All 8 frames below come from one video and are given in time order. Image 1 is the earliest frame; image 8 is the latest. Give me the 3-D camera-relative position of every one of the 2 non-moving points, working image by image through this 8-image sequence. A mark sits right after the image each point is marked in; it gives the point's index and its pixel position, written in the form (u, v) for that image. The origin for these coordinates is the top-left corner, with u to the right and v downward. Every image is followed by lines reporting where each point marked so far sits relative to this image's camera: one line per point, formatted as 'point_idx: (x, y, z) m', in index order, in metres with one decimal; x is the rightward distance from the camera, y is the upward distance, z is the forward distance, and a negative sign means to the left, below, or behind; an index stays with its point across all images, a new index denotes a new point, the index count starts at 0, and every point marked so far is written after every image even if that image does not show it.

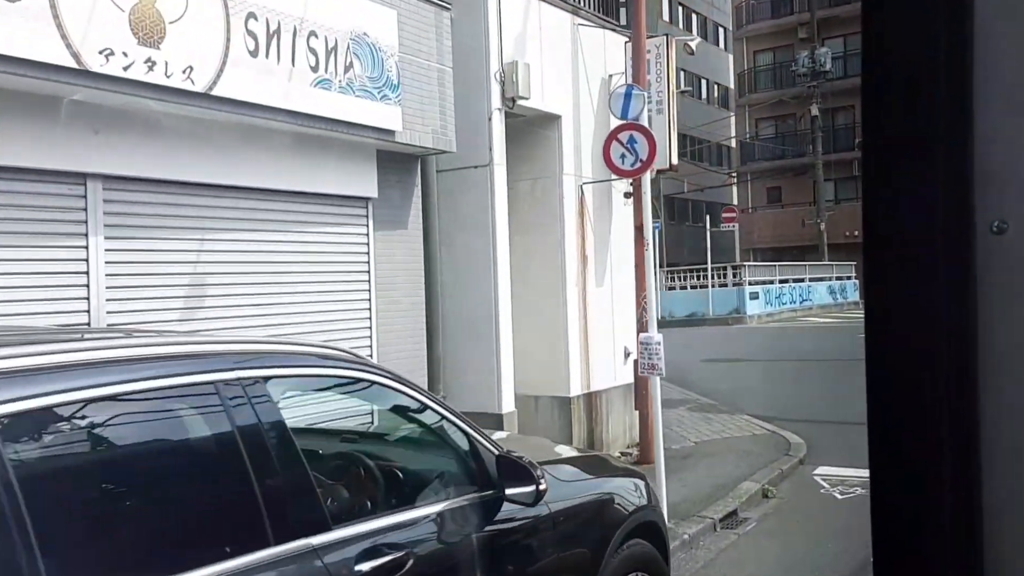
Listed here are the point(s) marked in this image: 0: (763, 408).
0: (+3.0, -1.5, +12.2) m
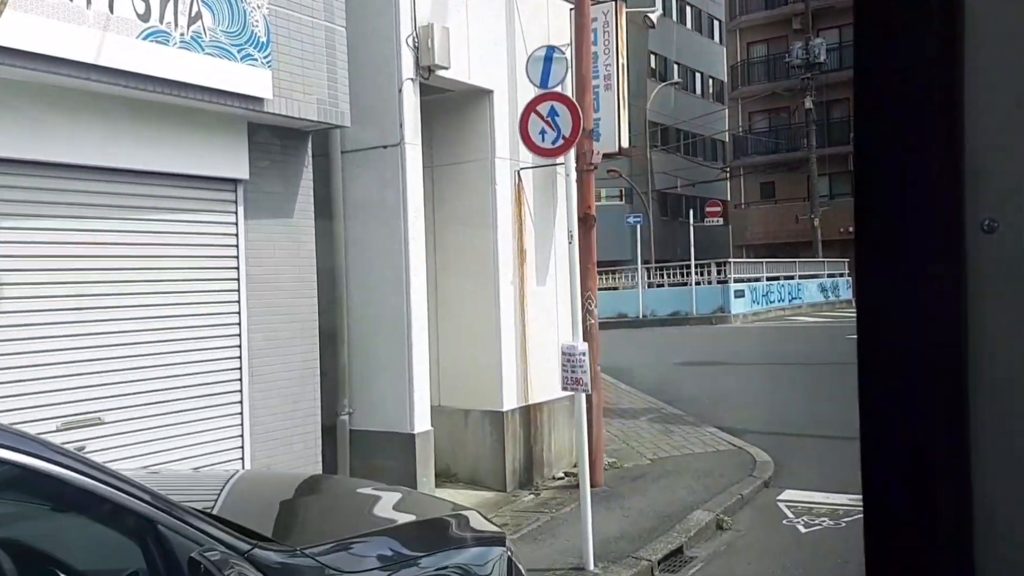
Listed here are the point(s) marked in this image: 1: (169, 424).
0: (+2.4, -1.4, +11.1) m
1: (-1.9, -0.7, +5.5) m
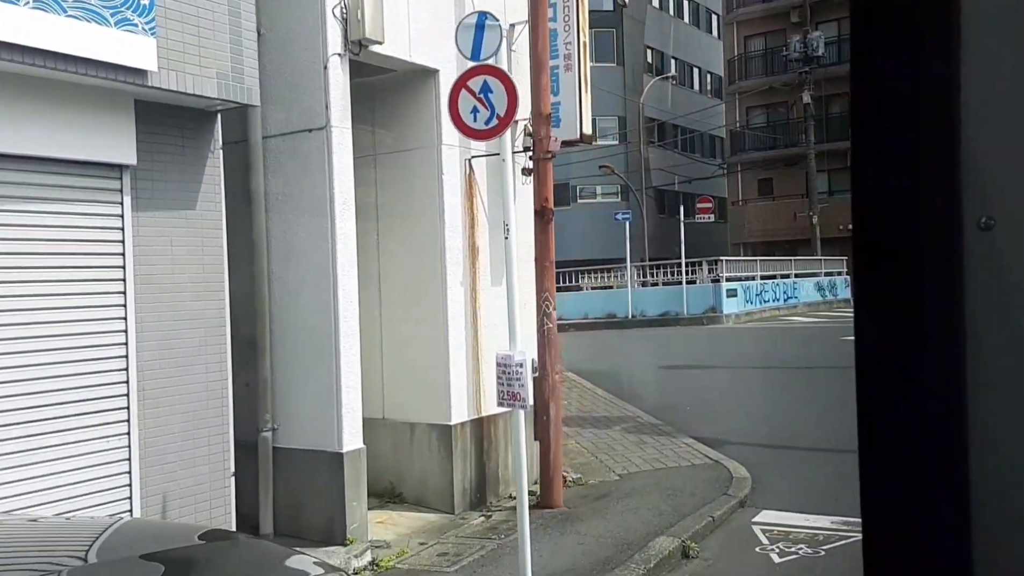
0: (+2.1, -1.4, +10.3) m
1: (-2.2, -0.7, +4.8) m
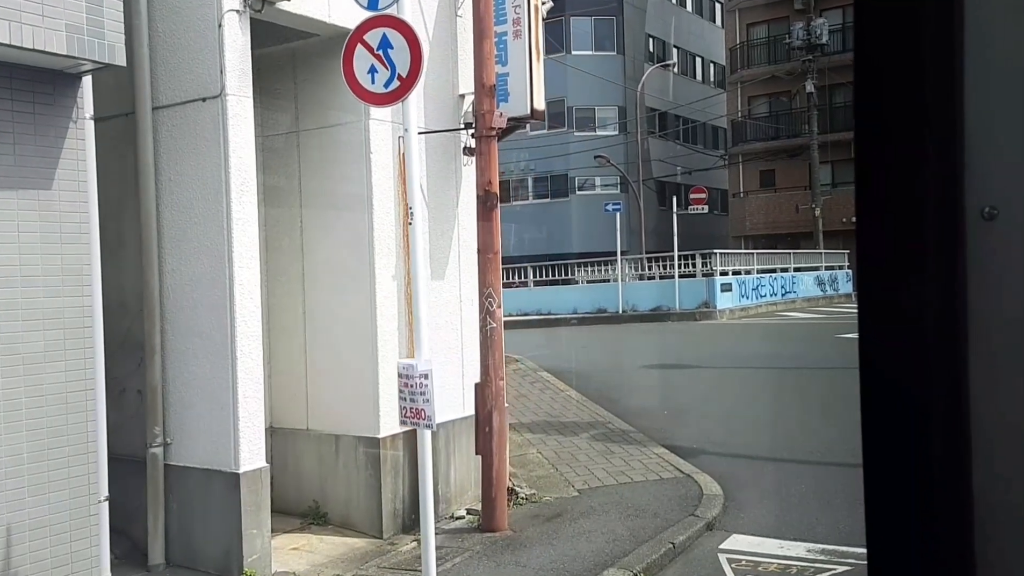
0: (+1.7, -1.4, +9.5) m
1: (-2.7, -0.7, +3.9) m
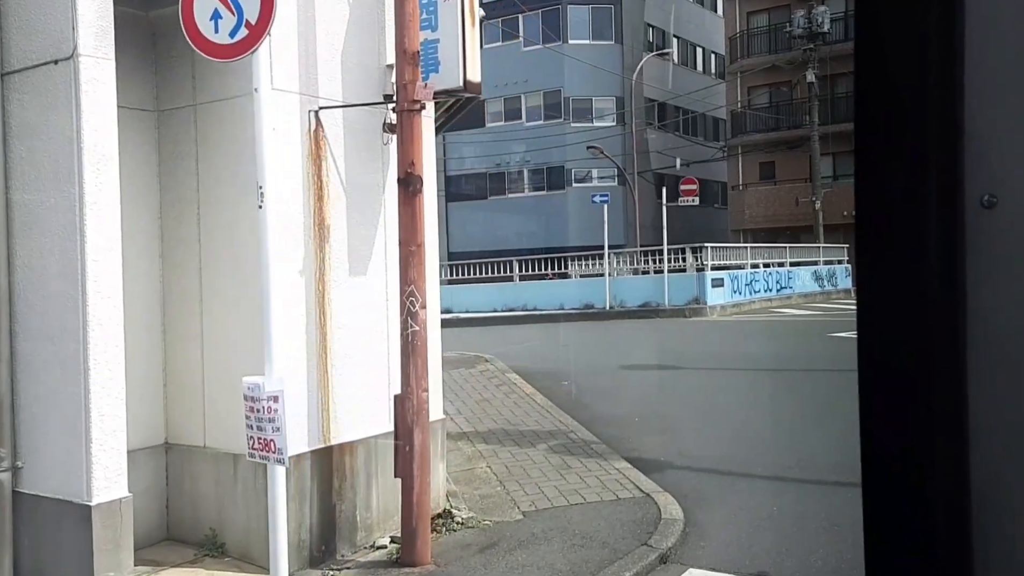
0: (+1.3, -1.4, +8.6) m
1: (-3.1, -0.7, +3.1) m
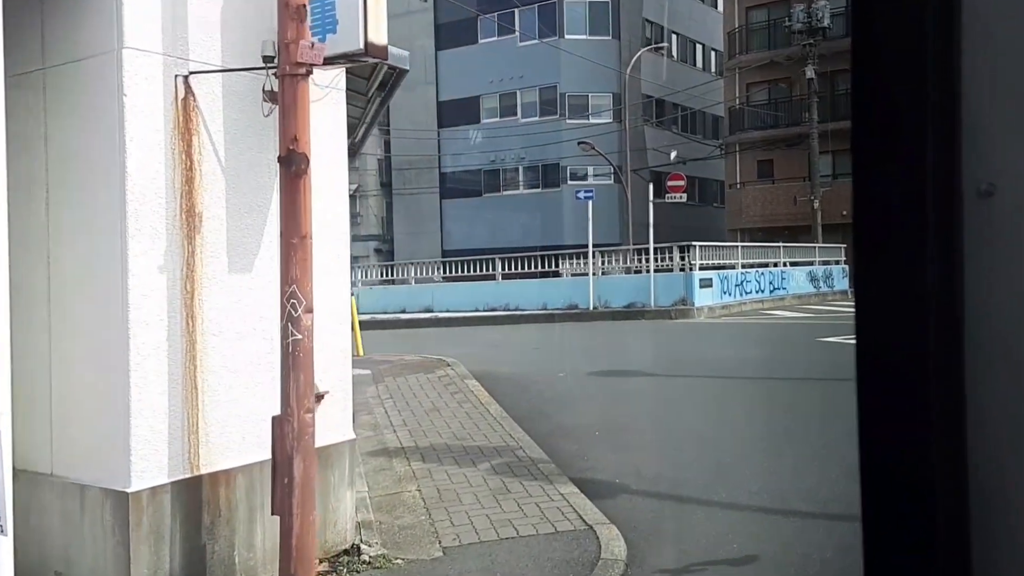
0: (+0.8, -1.4, +7.7) m
1: (-3.6, -0.7, +2.2) m
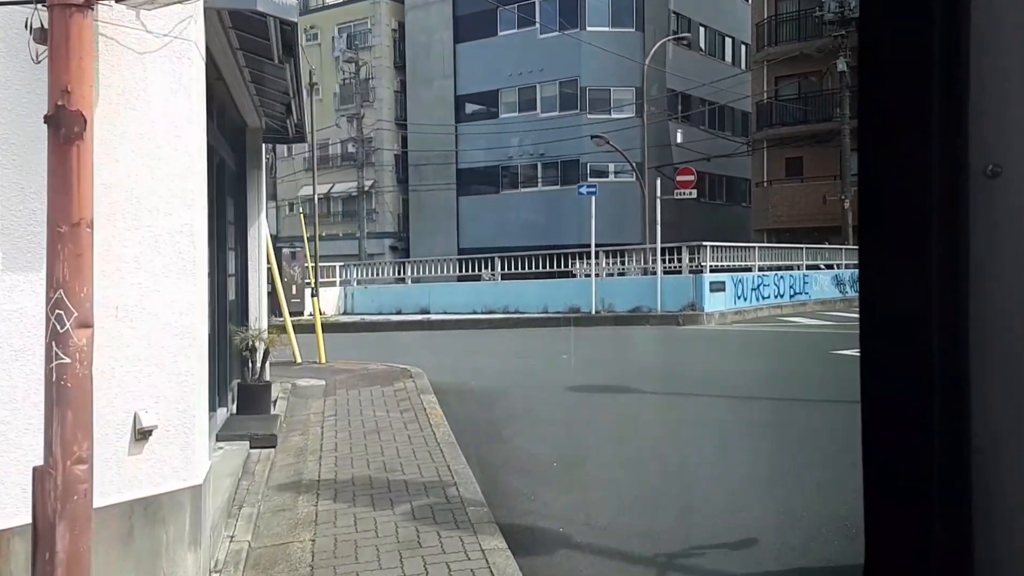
0: (+0.3, -1.4, +6.4) m
1: (-4.2, -0.7, +1.0) m
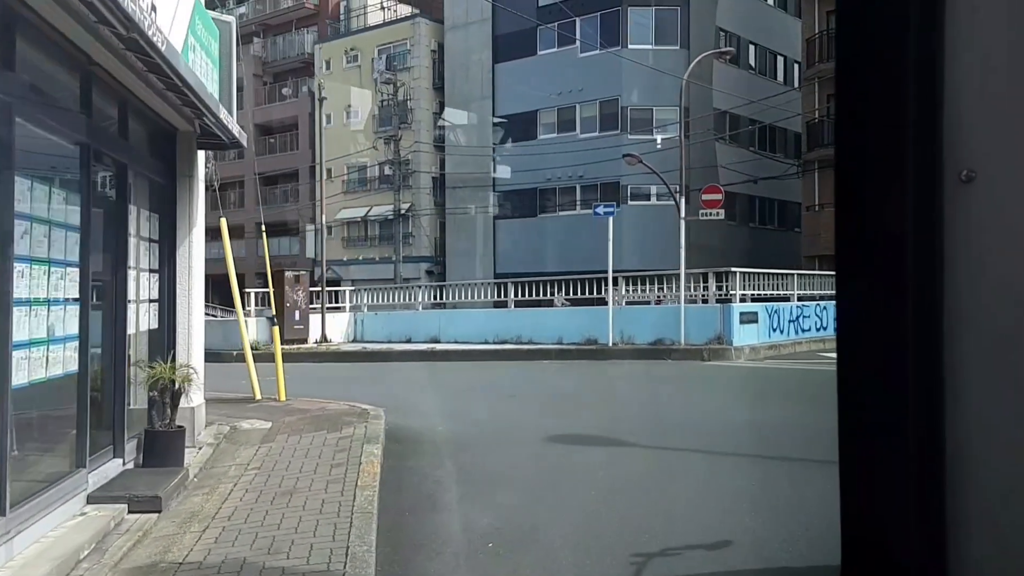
0: (-0.2, -1.6, +4.8) m
1: (-5.0, -0.7, -0.3) m
